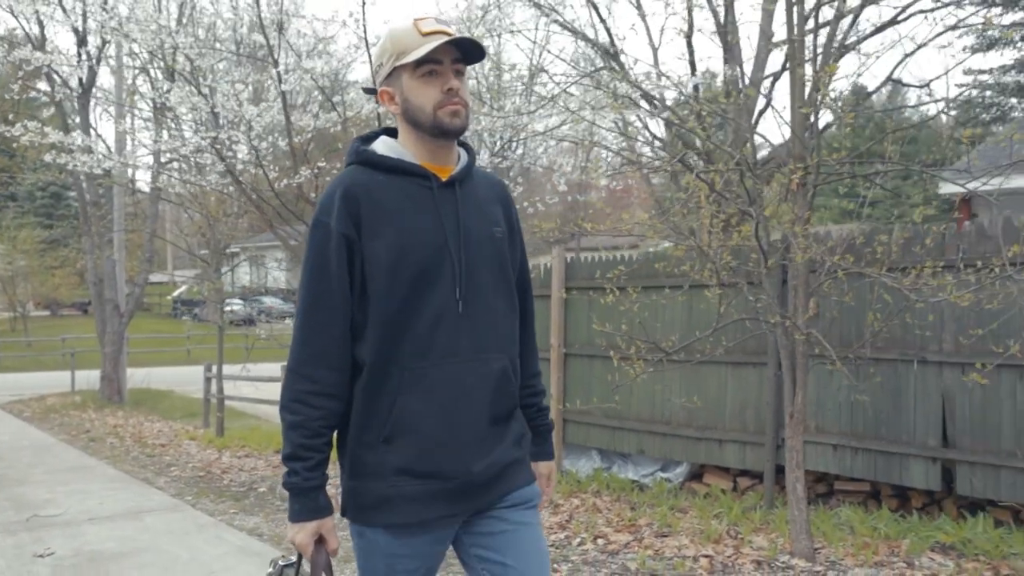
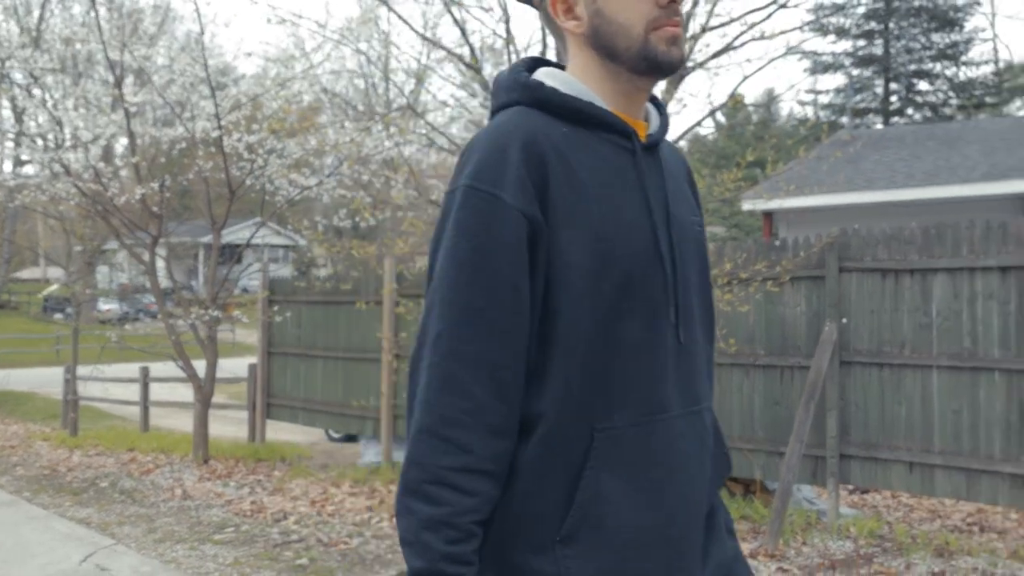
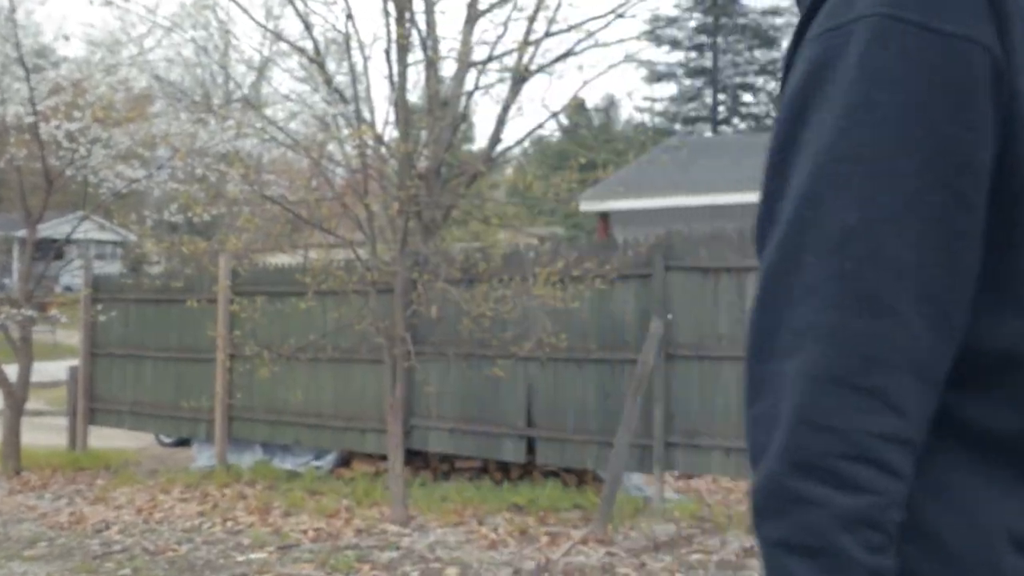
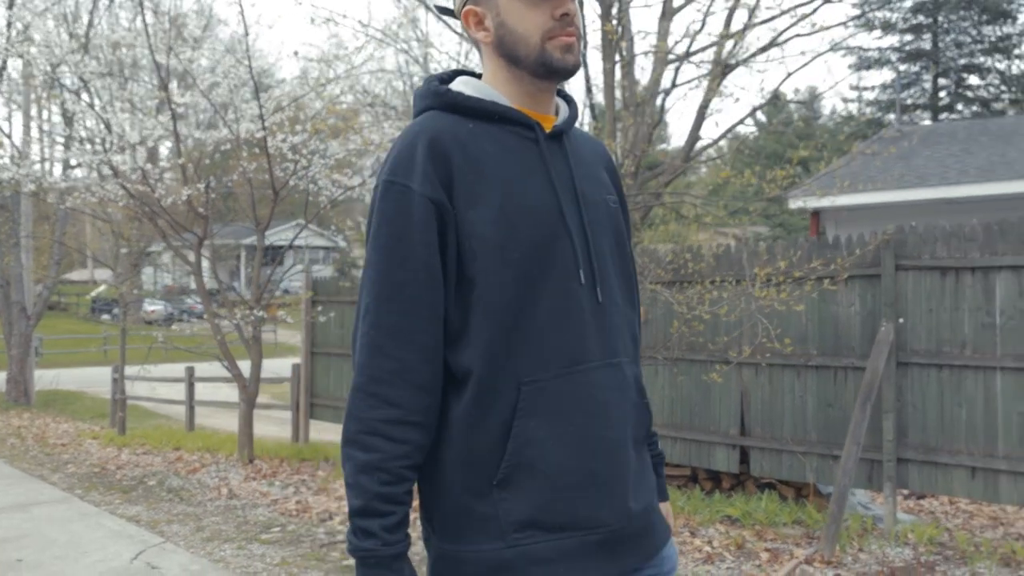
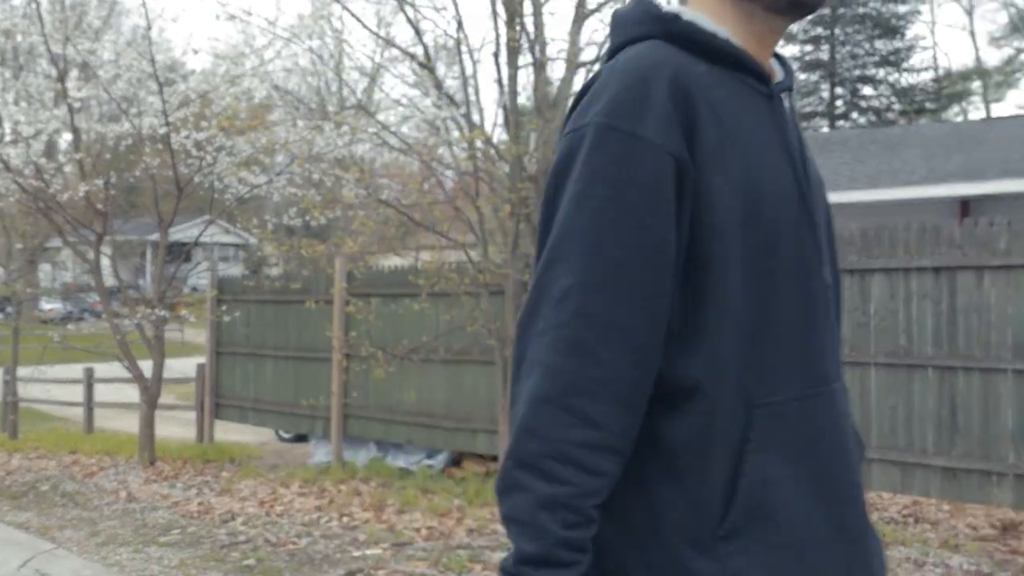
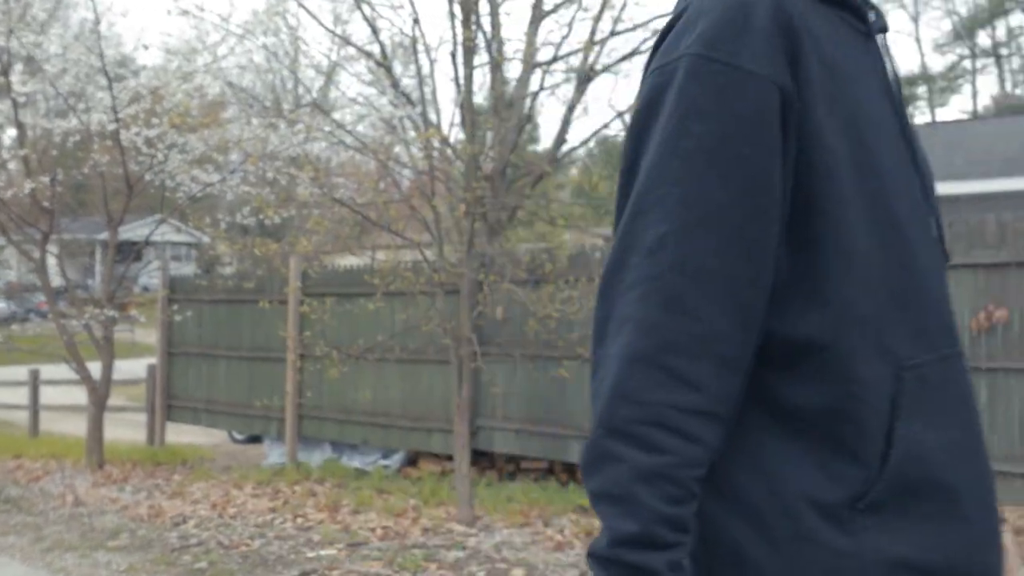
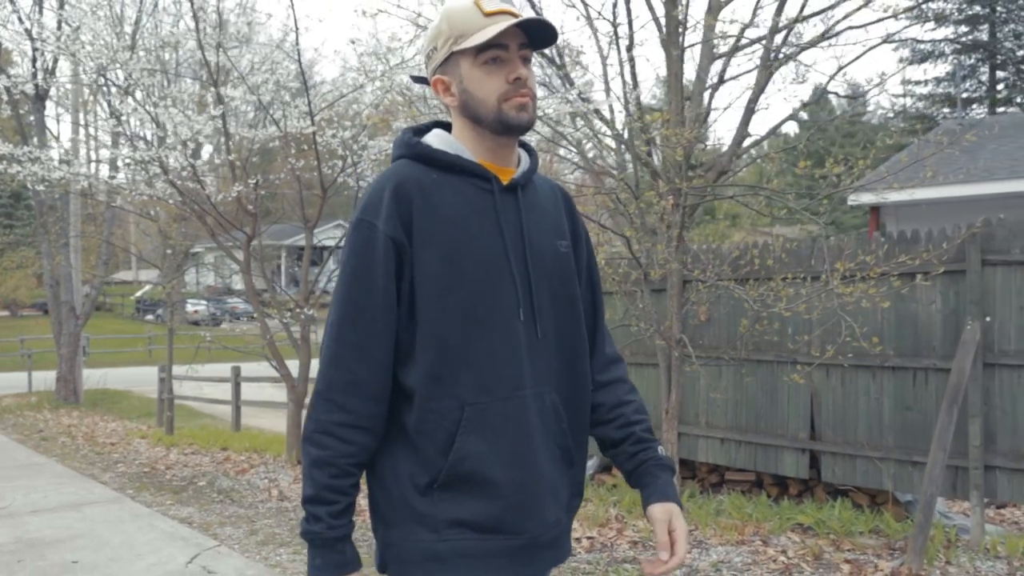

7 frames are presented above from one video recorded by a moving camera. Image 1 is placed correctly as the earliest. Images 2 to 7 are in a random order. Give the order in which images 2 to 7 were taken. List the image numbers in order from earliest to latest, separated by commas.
7, 4, 2, 5, 6, 3
